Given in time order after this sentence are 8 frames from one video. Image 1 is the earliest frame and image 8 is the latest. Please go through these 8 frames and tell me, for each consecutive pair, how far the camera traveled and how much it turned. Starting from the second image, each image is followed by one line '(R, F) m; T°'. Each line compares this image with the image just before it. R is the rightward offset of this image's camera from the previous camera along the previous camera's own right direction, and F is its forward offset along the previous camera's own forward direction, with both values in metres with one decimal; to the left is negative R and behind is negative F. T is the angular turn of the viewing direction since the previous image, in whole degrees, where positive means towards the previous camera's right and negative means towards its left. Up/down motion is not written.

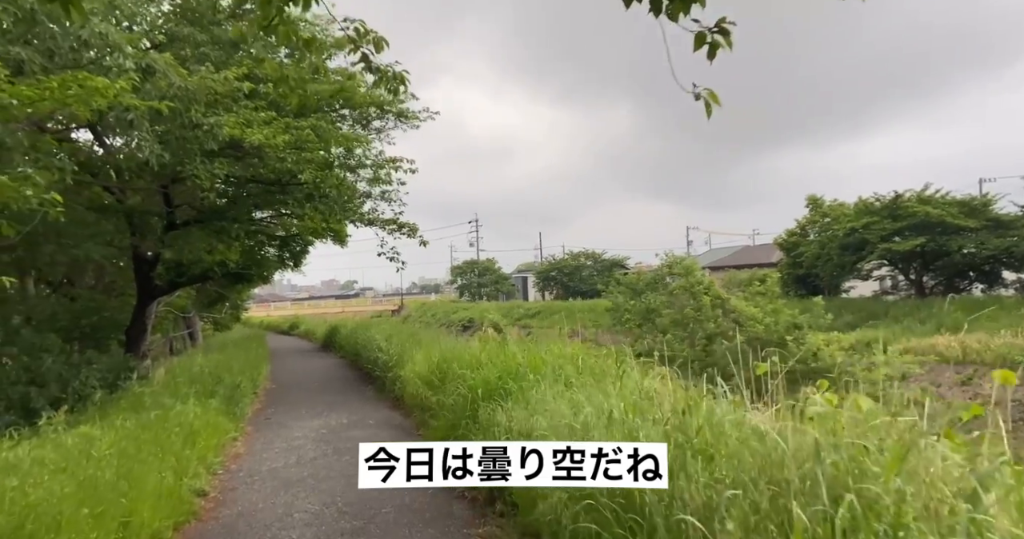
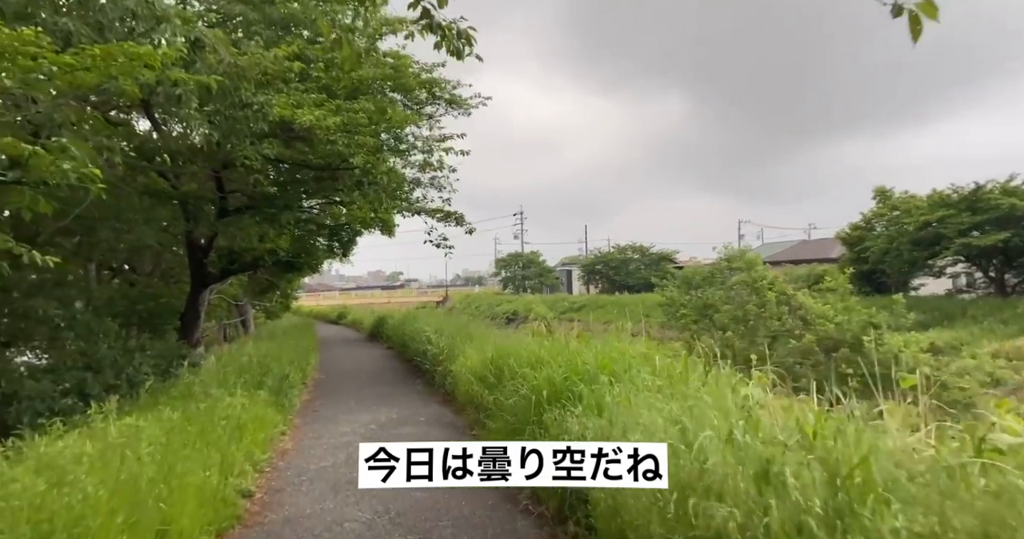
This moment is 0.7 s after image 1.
(-0.2, +0.4) m; -5°
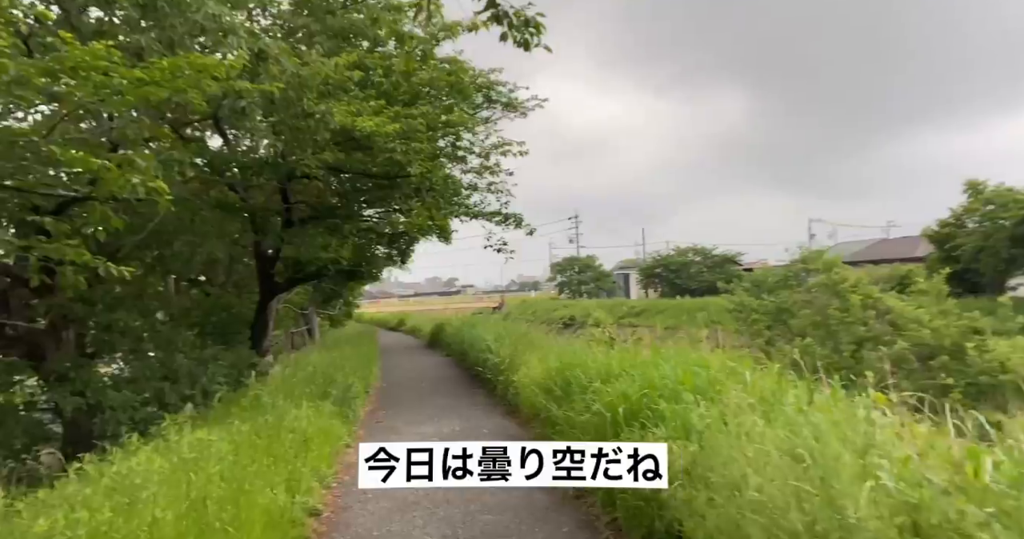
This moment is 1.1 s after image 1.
(-0.1, +0.3) m; -6°
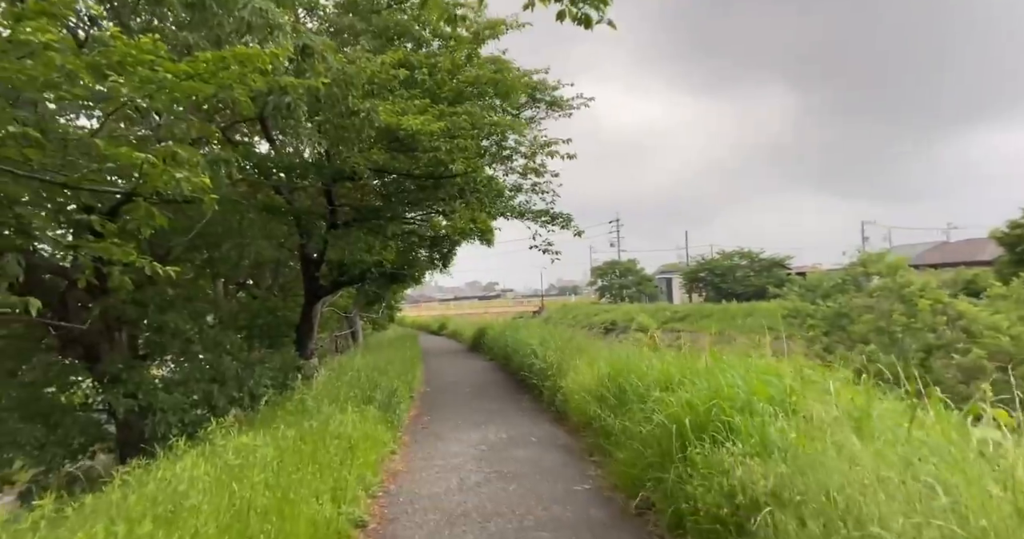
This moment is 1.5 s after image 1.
(-0.1, +0.2) m; -4°
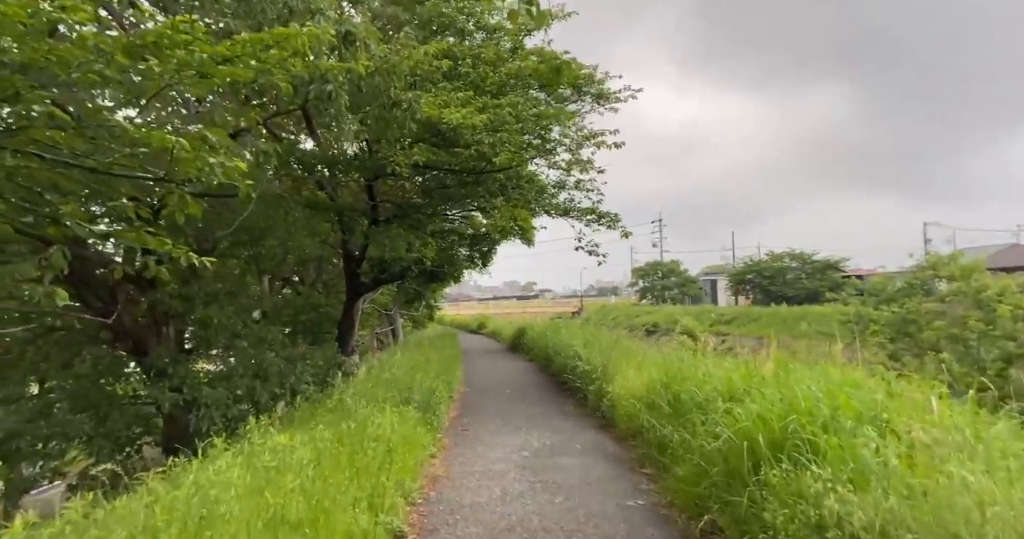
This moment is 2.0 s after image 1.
(-0.1, +0.3) m; -4°
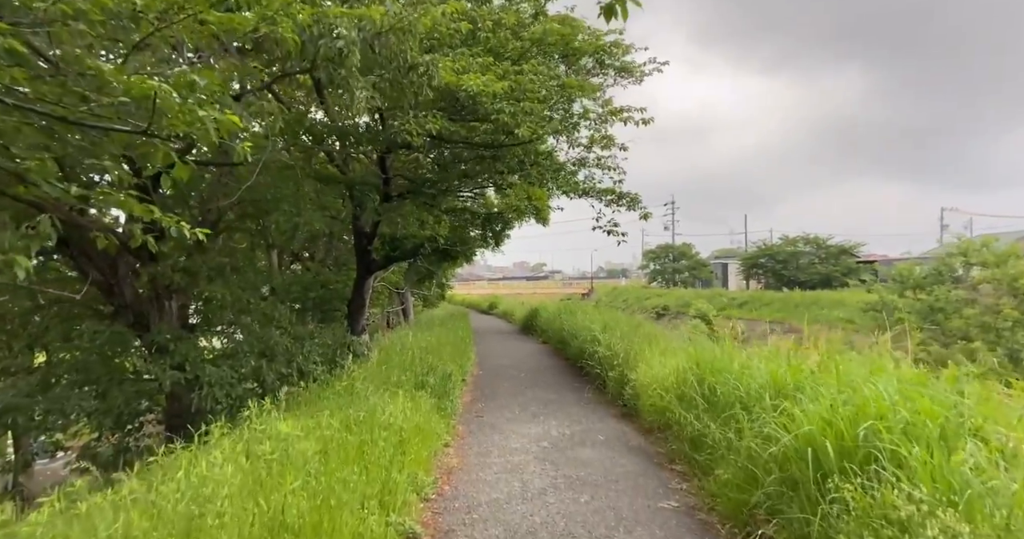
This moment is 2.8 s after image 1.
(-0.1, +0.4) m; -1°
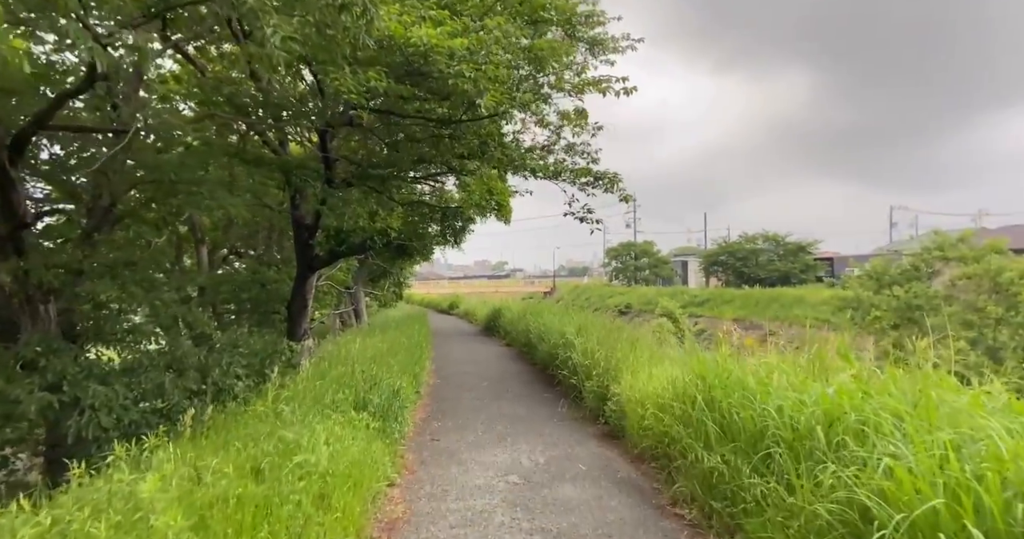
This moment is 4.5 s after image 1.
(0.0, +1.0) m; +4°
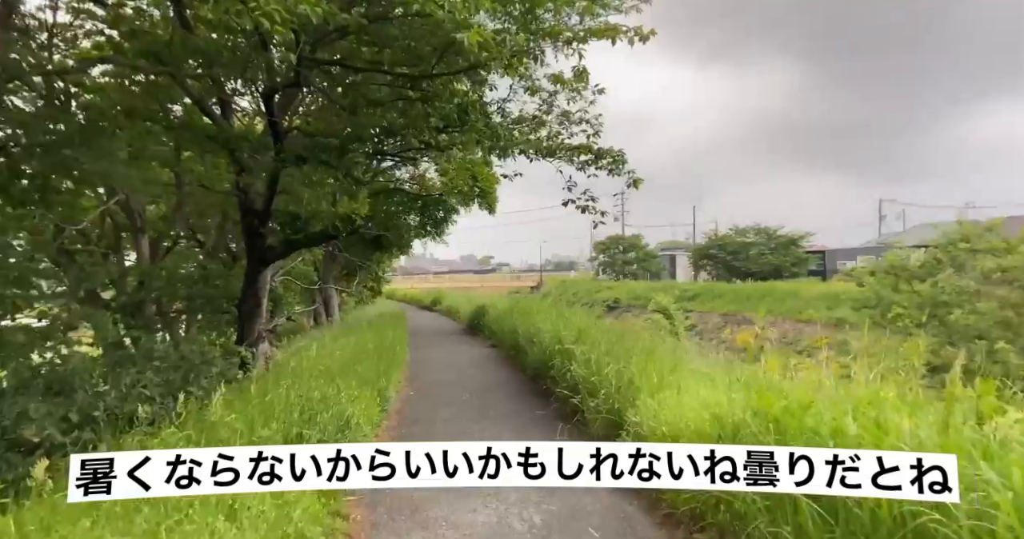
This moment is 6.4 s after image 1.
(0.0, +1.2) m; +1°
